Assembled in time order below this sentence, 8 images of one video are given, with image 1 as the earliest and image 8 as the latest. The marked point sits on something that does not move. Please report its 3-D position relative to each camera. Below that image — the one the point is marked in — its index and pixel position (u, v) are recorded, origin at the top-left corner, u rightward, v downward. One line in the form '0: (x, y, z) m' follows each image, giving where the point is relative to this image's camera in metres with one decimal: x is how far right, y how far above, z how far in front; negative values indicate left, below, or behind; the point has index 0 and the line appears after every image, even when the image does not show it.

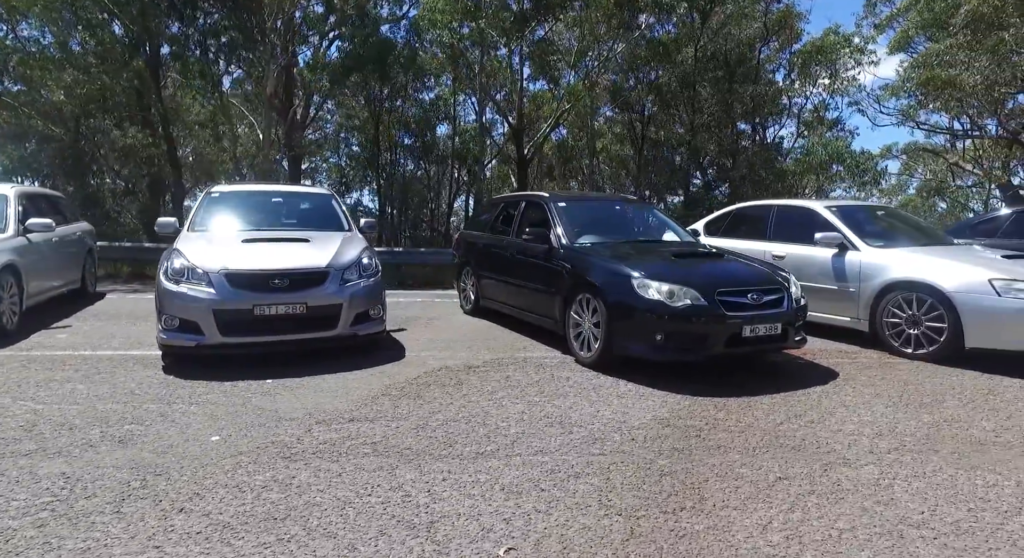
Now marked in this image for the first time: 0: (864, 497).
0: (+1.6, -1.0, +2.7) m
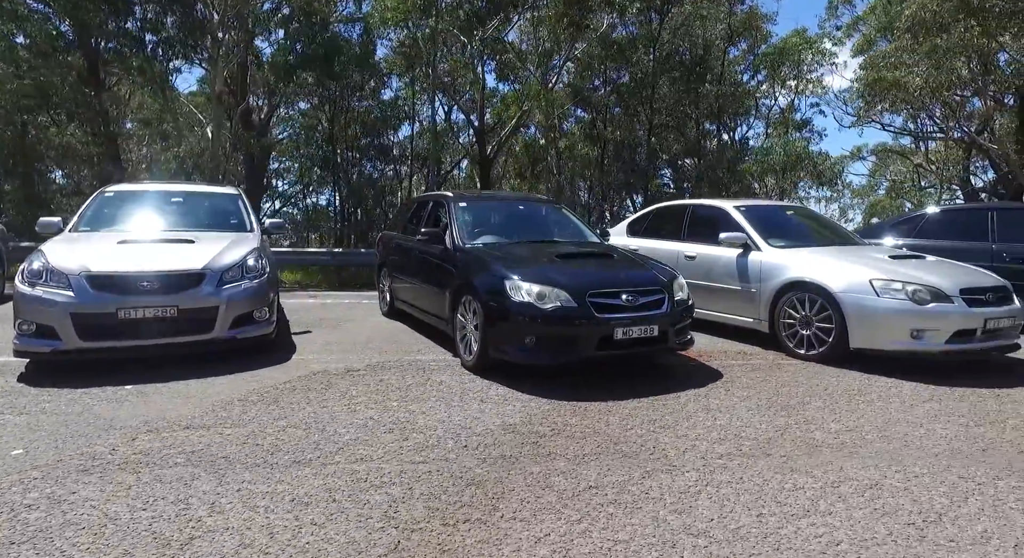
0: (+0.7, -1.0, +2.7) m
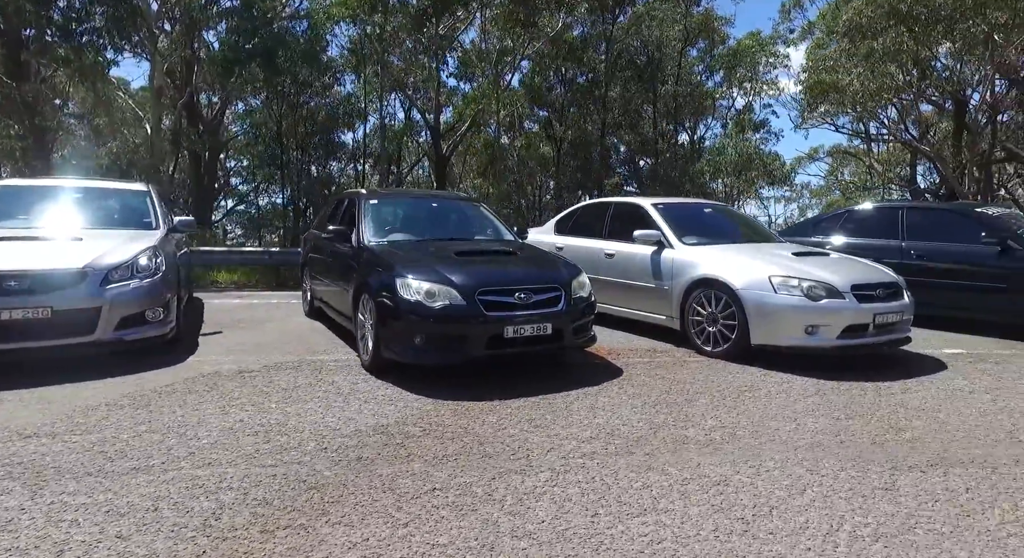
0: (0.0, -1.0, +2.6) m
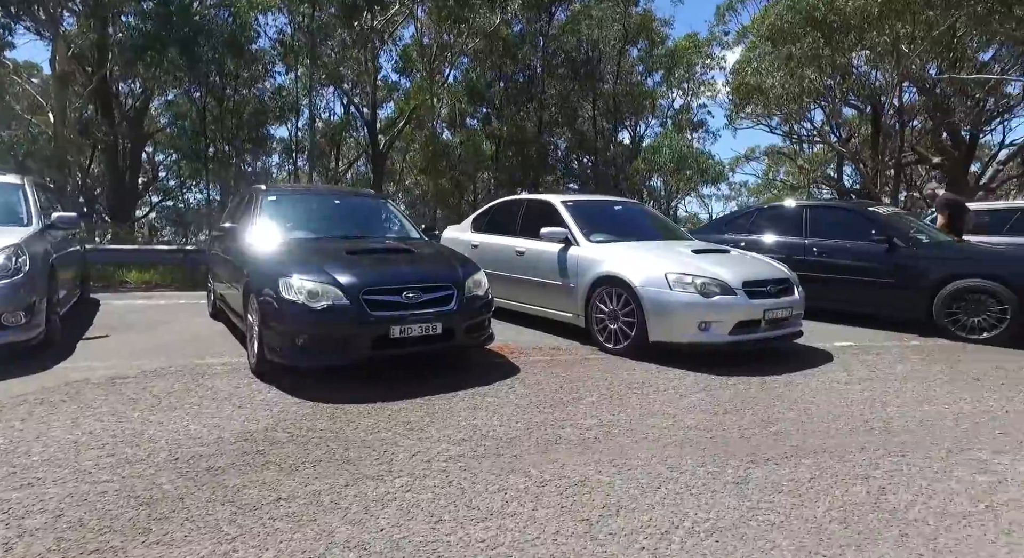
0: (-0.7, -1.0, +2.5) m
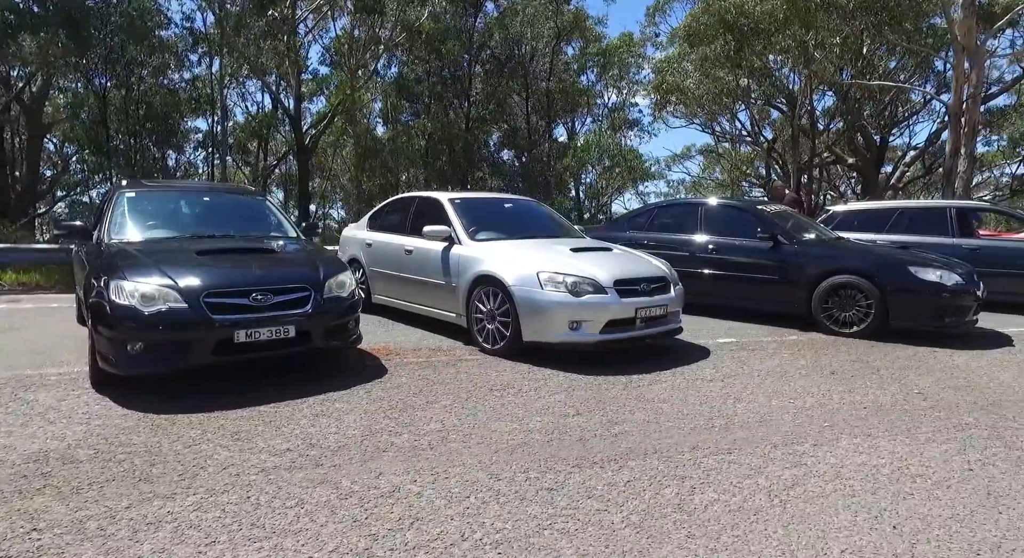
0: (-1.5, -1.0, +2.3) m
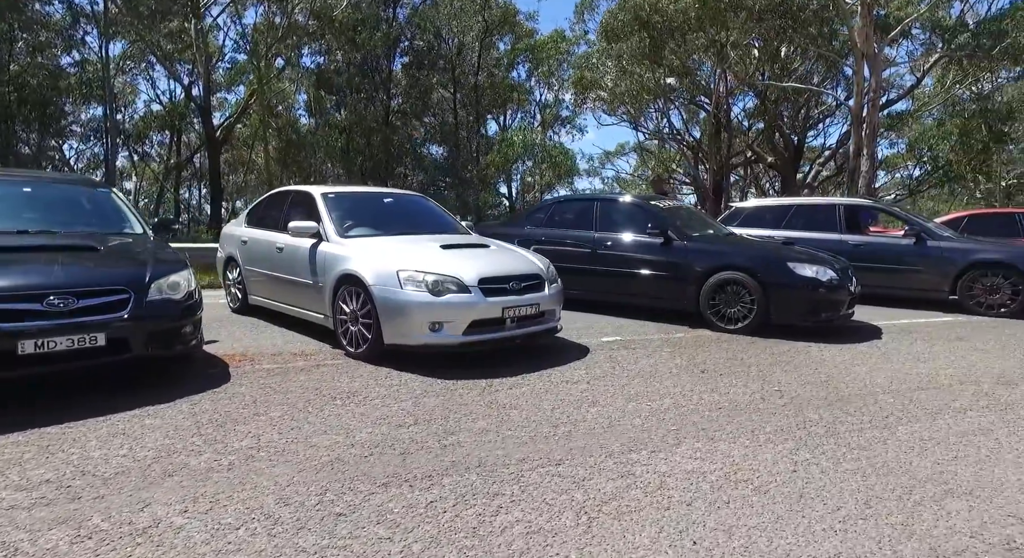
0: (-2.4, -1.0, +1.8) m
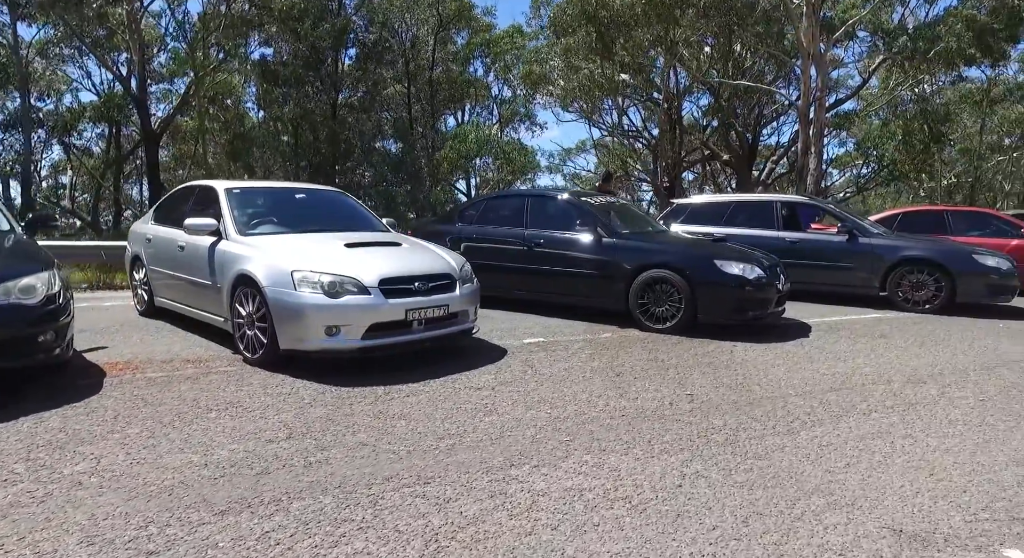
0: (-2.9, -1.0, +1.4) m
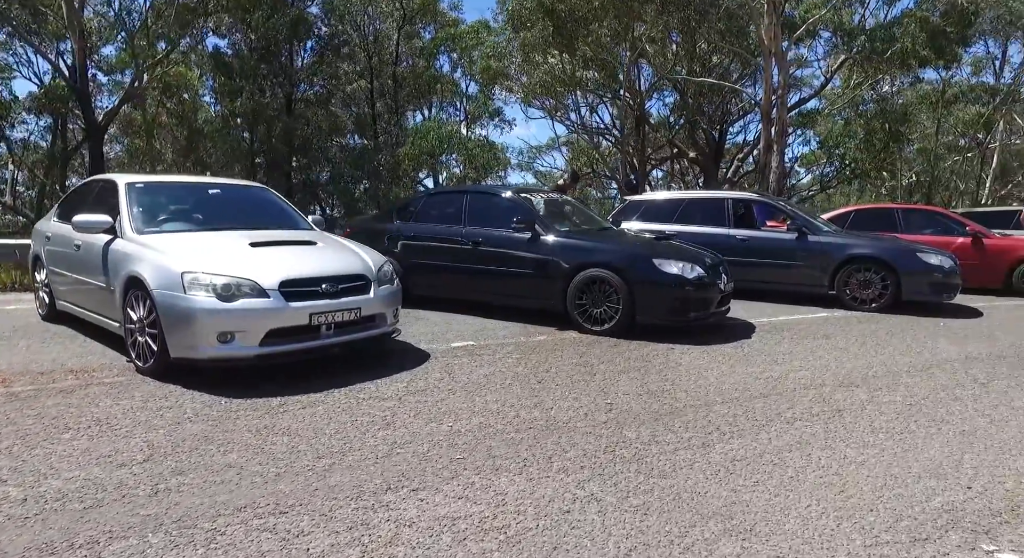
0: (-3.4, -1.1, +1.0) m
